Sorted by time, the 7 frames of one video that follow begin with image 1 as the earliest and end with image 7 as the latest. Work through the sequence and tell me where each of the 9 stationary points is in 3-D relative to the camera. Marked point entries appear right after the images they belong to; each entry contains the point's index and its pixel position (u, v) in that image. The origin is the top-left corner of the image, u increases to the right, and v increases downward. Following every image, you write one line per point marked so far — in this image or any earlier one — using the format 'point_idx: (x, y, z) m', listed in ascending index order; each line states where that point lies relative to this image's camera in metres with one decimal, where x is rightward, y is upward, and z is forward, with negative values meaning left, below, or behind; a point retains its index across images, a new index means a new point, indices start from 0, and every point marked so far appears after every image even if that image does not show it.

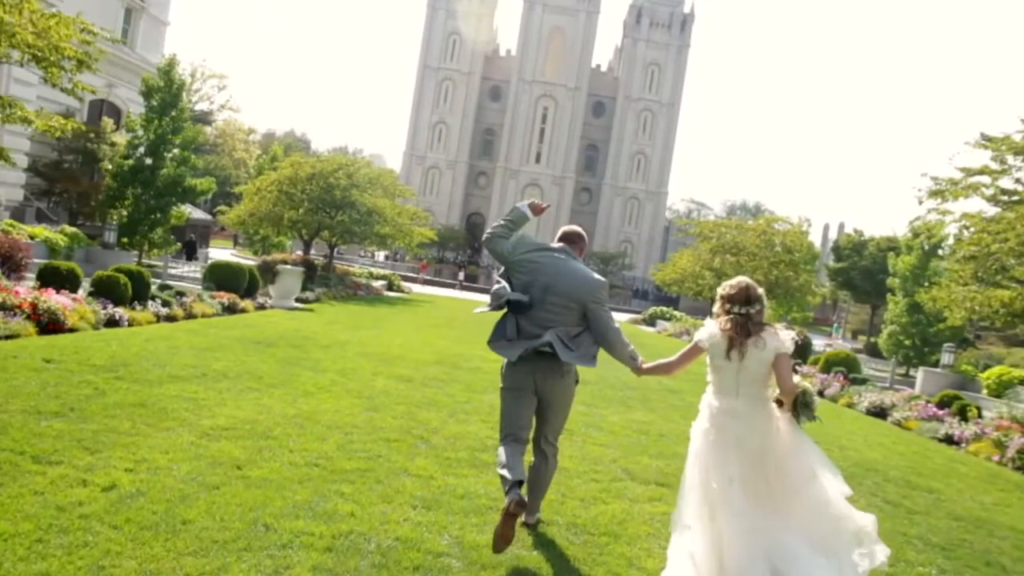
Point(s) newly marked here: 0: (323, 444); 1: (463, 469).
0: (-1.4, -1.1, +7.0) m
1: (-0.4, -1.3, +6.8) m
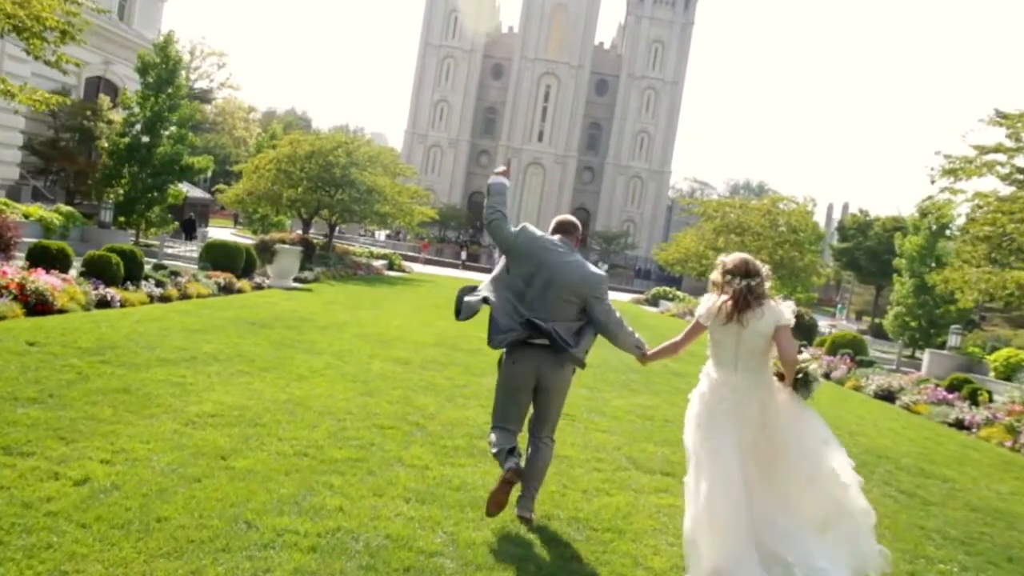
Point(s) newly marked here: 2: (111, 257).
0: (-1.4, -1.0, +6.7) m
1: (-0.4, -1.2, +6.5) m
2: (-5.9, +0.5, +14.0) m
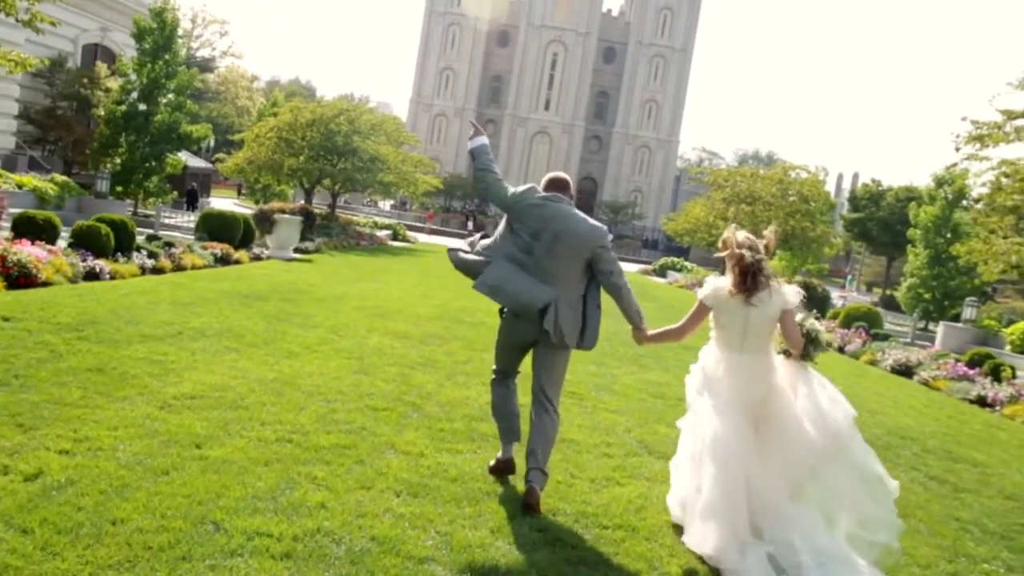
0: (-1.4, -0.8, +6.2) m
1: (-0.3, -1.0, +6.0) m
2: (-5.8, +0.9, +13.5) m
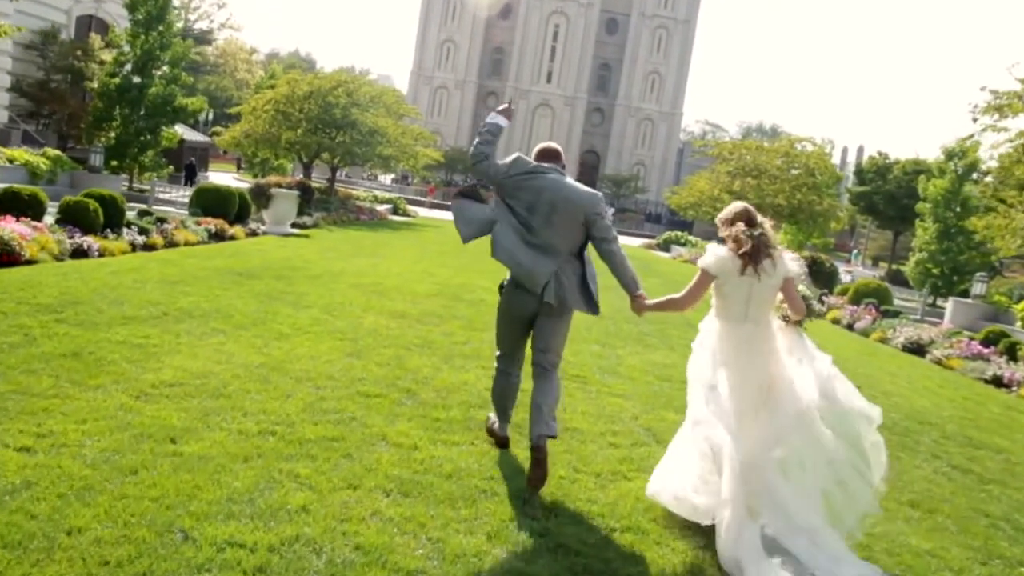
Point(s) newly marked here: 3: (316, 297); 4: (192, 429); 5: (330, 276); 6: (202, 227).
0: (-1.4, -0.7, +5.8) m
1: (-0.4, -0.9, +5.7) m
2: (-5.8, +1.2, +13.1) m
3: (-2.3, -0.1, +10.9) m
4: (-1.7, -0.7, +5.0) m
5: (-2.5, +0.2, +13.3) m
6: (-5.4, +1.1, +16.6) m
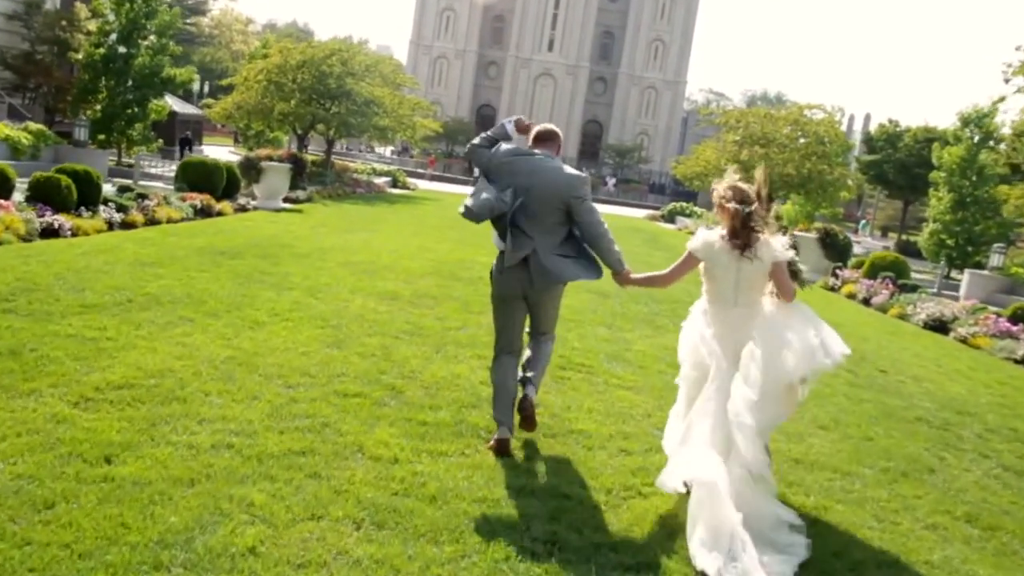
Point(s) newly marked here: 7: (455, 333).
0: (-1.4, -0.6, +5.1) m
1: (-0.4, -0.8, +4.9) m
2: (-5.8, +1.4, +12.3) m
3: (-2.3, +0.1, +10.2) m
4: (-1.7, -0.7, +4.3) m
5: (-2.5, +0.4, +12.5) m
6: (-5.4, +1.4, +15.9) m
7: (-0.5, -0.4, +8.0) m
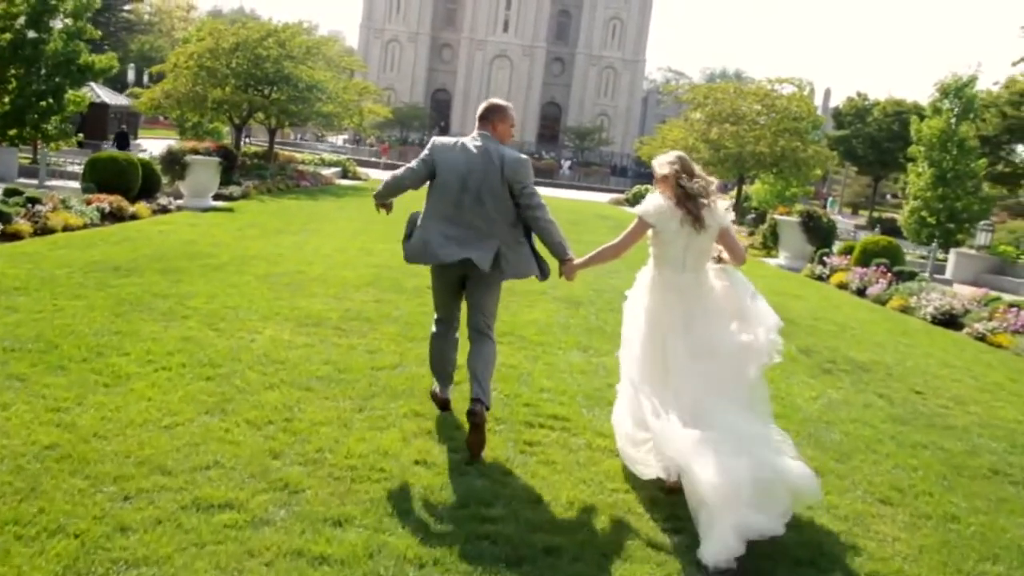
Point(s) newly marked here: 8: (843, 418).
0: (-1.6, -0.9, +3.2) m
1: (-0.6, -1.0, +3.1) m
2: (-6.4, +1.1, +10.2) m
3: (-2.7, -0.1, +8.3) m
4: (-1.9, -1.0, +2.4) m
5: (-3.1, +0.3, +10.6) m
6: (-6.1, +1.2, +13.8) m
7: (-0.8, -0.6, +6.2) m
8: (+2.3, -0.9, +6.5) m
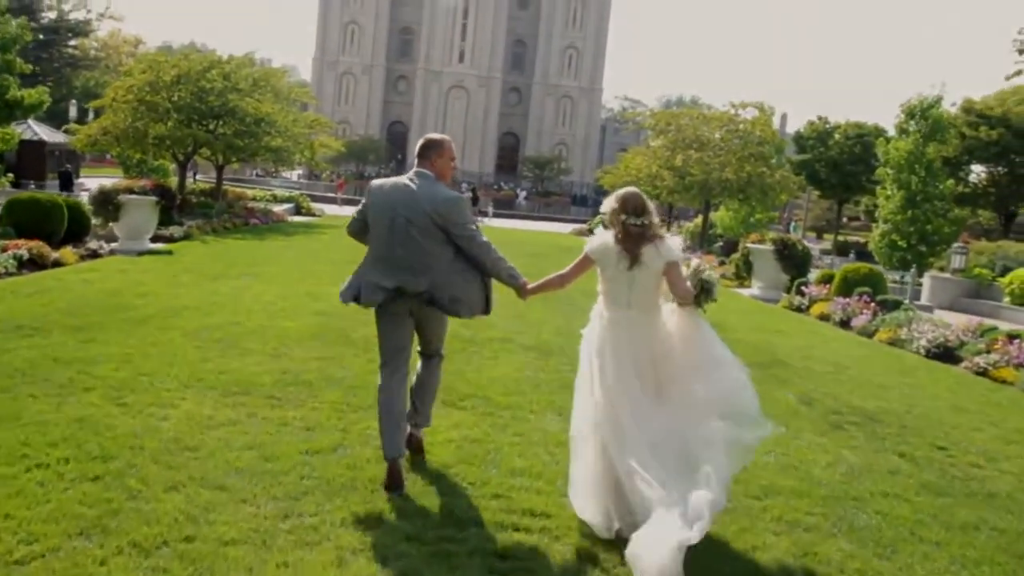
0: (-1.7, -1.2, +2.1) m
1: (-0.6, -1.3, +2.0) m
2: (-6.8, +0.5, +8.9) m
3: (-3.0, -0.6, +7.1) m
4: (-1.9, -1.2, +1.2) m
5: (-3.4, -0.3, +9.4) m
6: (-6.6, +0.5, +12.5) m
7: (-1.0, -0.9, +5.1) m
8: (+2.1, -1.2, +5.4) m
